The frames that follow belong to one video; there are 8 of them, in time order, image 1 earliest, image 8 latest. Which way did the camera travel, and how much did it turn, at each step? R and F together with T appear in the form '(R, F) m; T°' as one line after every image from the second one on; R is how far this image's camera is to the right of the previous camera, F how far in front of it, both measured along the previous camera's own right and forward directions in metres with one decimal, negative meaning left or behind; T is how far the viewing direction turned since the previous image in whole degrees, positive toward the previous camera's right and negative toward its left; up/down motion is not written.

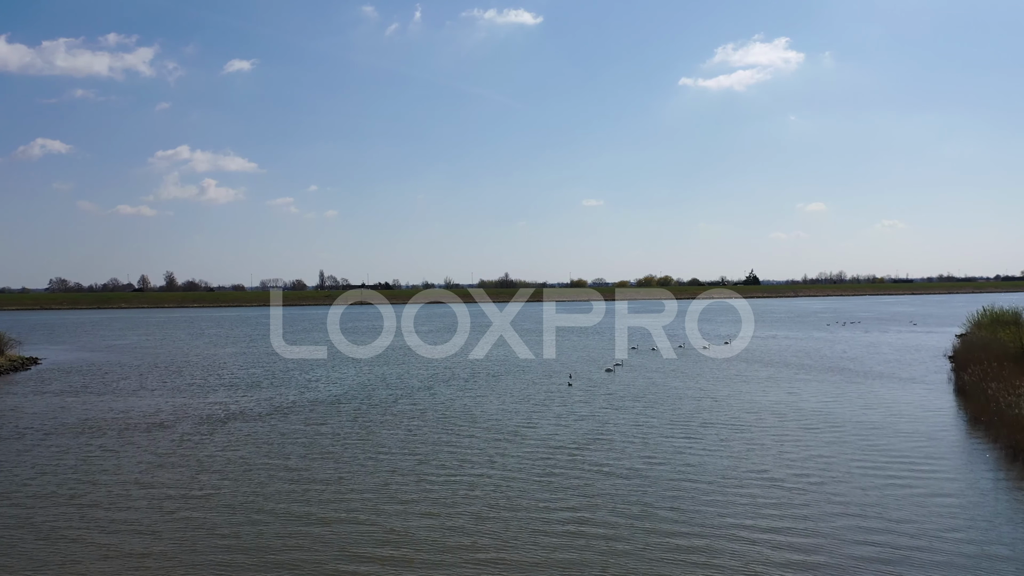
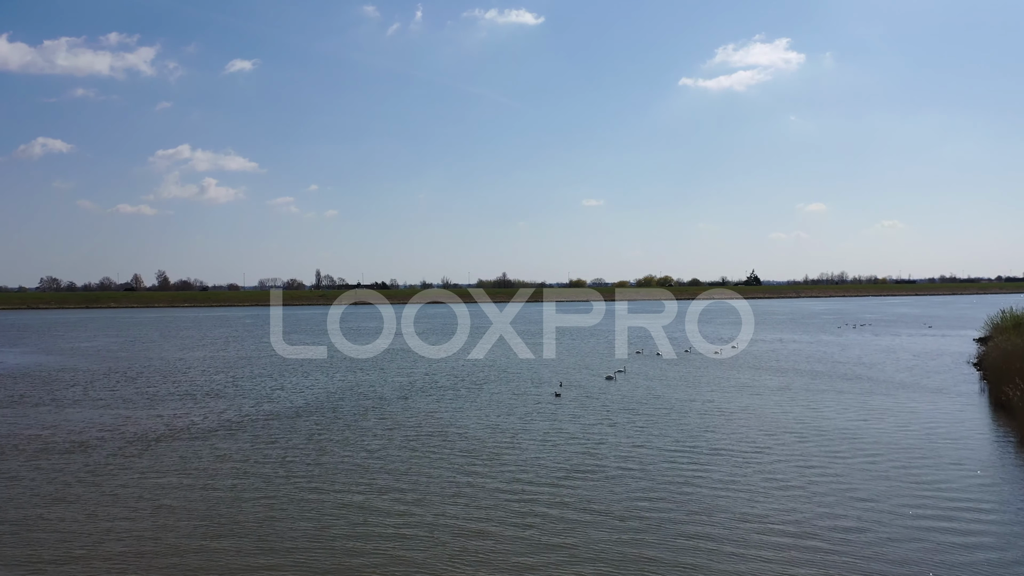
(+0.7, +3.5) m; 0°
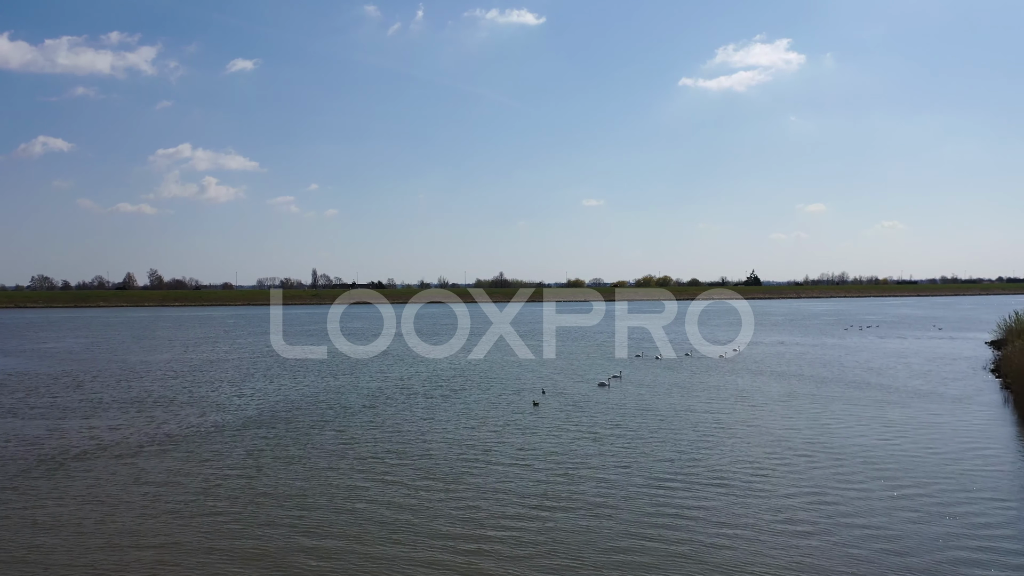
(+1.0, +2.9) m; 0°
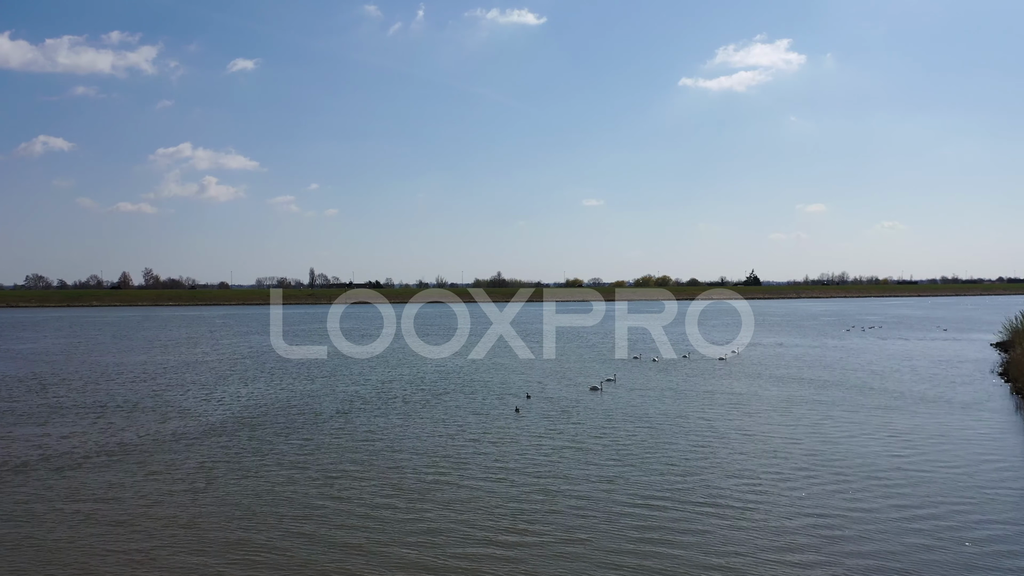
(+0.7, +1.6) m; 0°
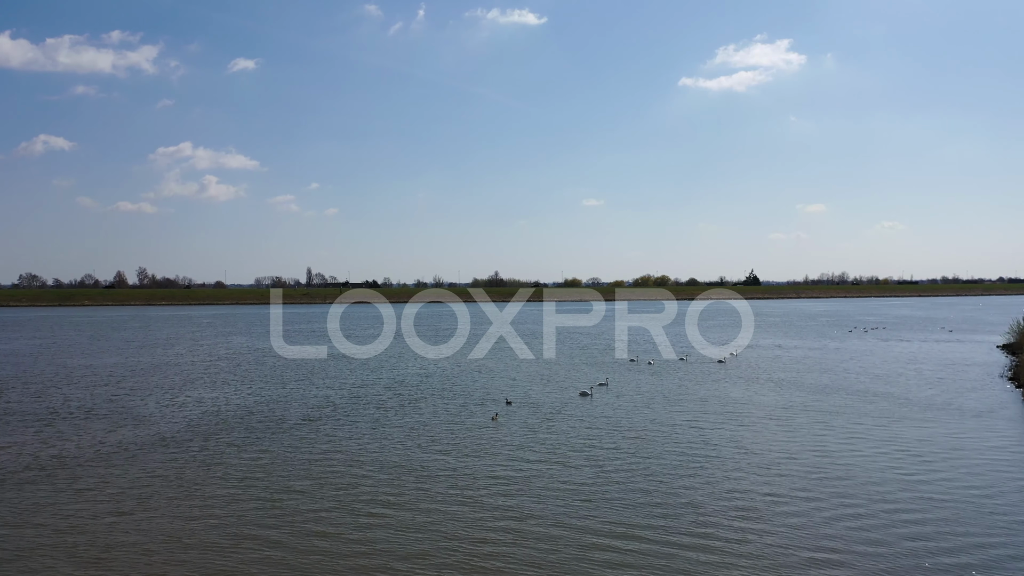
(+0.8, +1.8) m; 0°
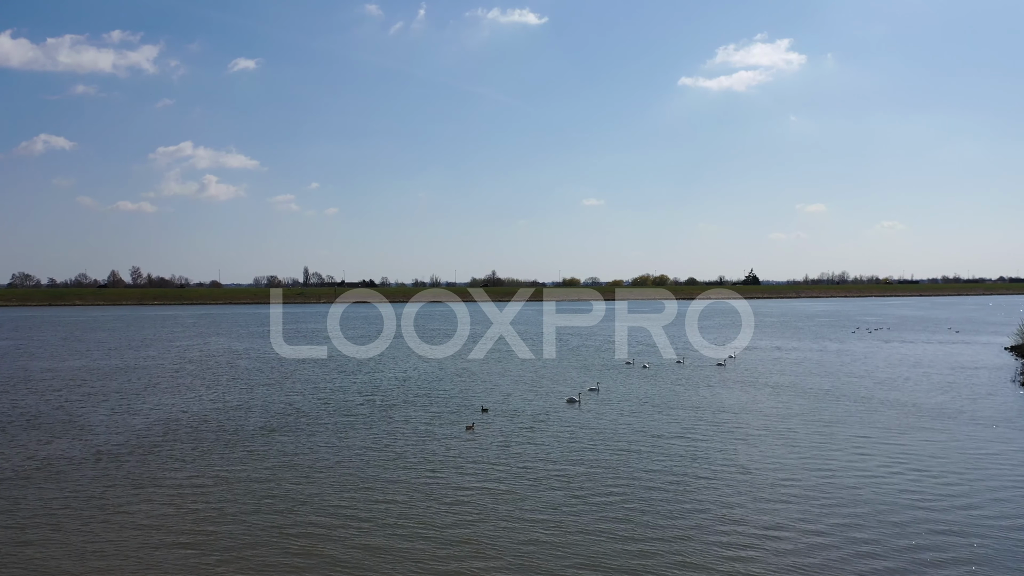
(+0.9, +2.0) m; 0°
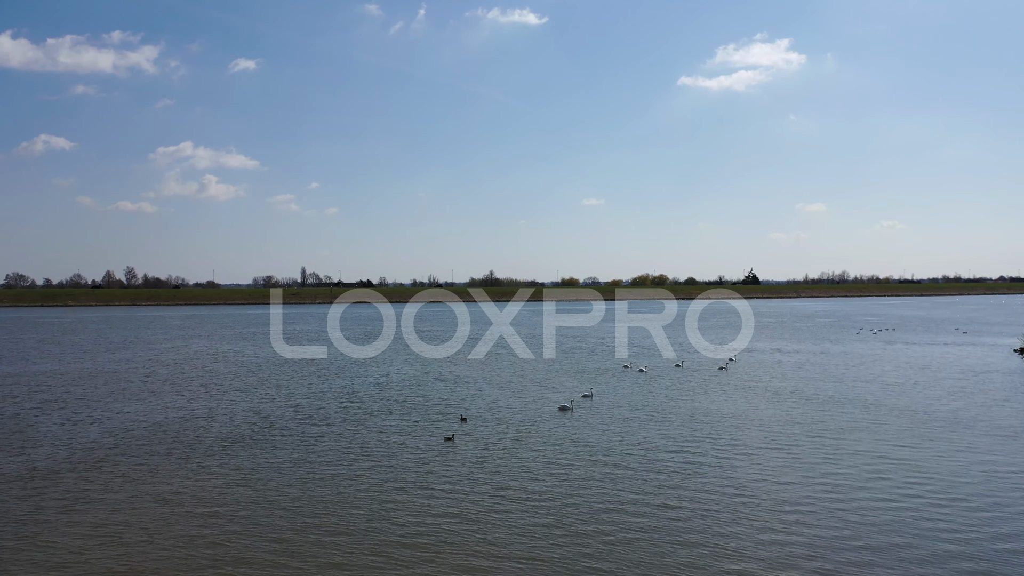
(+0.6, +1.8) m; 0°
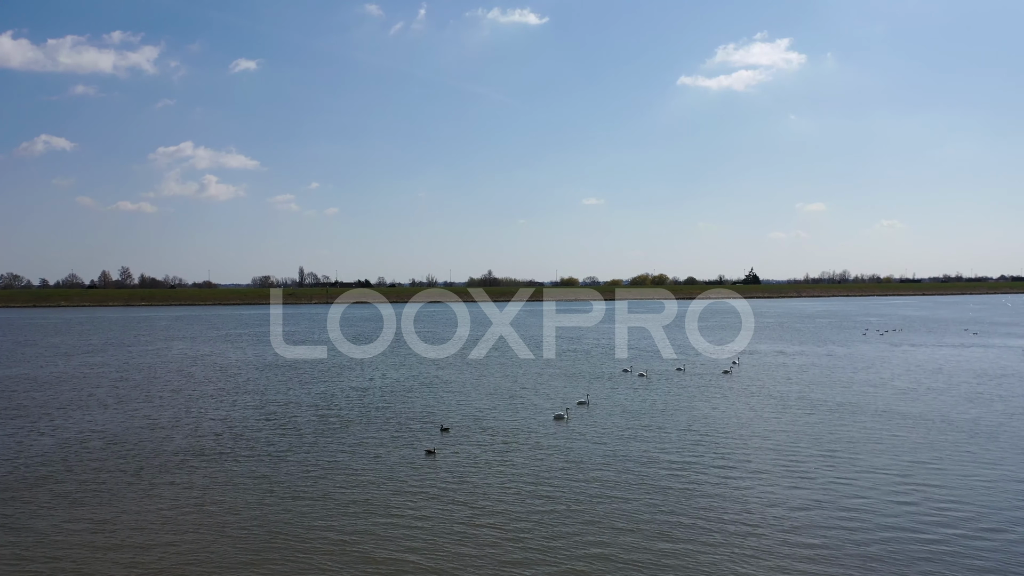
(+0.5, +1.7) m; 0°
